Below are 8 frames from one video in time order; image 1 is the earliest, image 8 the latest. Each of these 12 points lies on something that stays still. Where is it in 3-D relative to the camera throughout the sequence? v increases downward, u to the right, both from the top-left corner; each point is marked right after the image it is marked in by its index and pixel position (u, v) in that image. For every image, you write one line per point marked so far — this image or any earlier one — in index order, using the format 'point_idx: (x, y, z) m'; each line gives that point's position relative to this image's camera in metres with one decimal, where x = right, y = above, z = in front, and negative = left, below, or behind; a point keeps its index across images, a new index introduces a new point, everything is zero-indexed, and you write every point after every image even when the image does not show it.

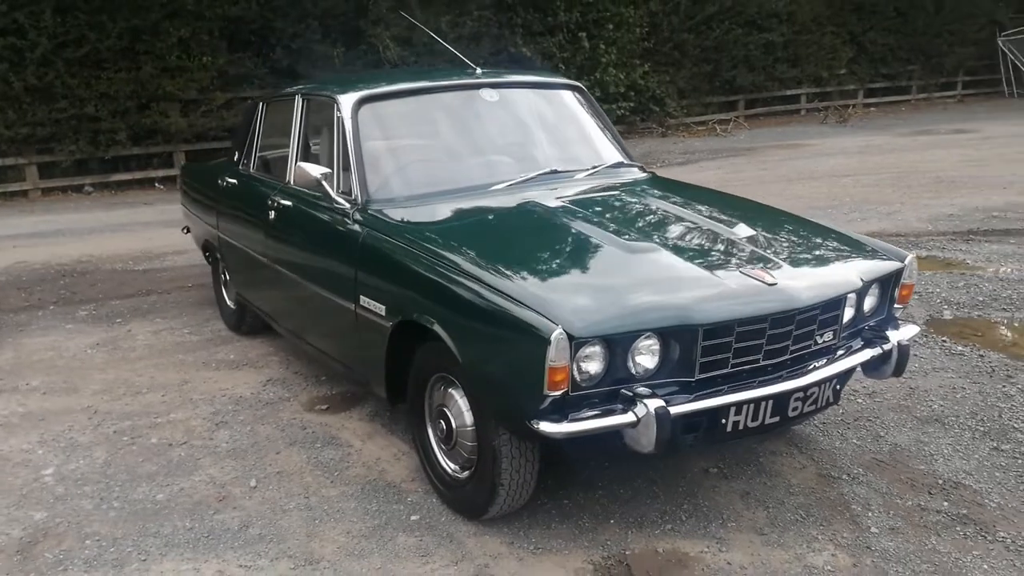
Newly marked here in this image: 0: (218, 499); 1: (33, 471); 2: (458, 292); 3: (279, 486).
0: (-1.1, -0.8, +3.7) m
1: (-2.0, -0.8, +4.0) m
2: (-0.3, 0.0, +3.4) m
3: (-0.9, -0.8, +3.8) m
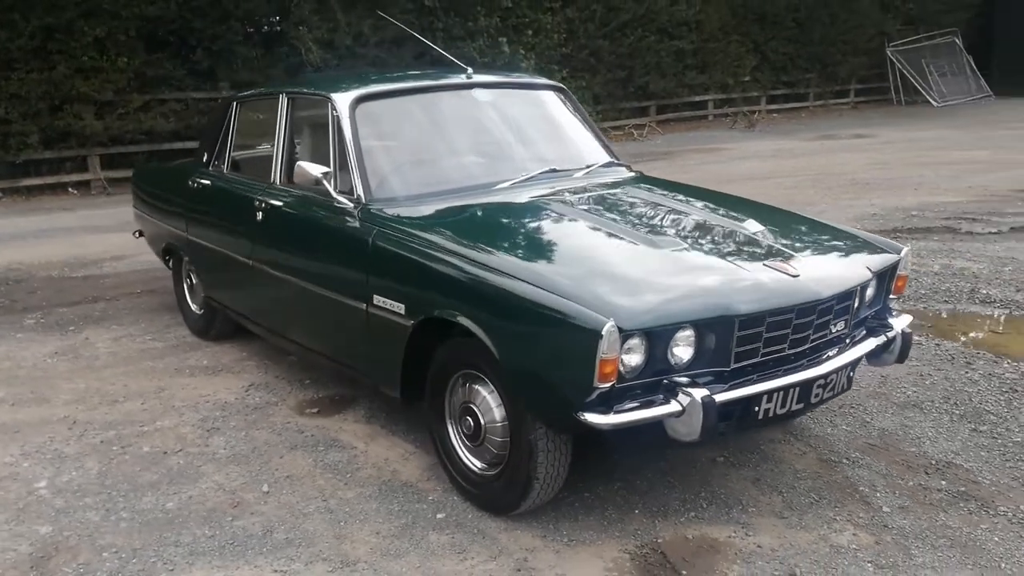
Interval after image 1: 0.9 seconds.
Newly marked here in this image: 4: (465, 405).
0: (-1.0, -0.8, +3.7) m
1: (-1.9, -0.8, +3.8) m
2: (-0.2, 0.0, +3.4) m
3: (-0.8, -0.8, +3.8) m
4: (-0.2, -0.4, +3.6) m
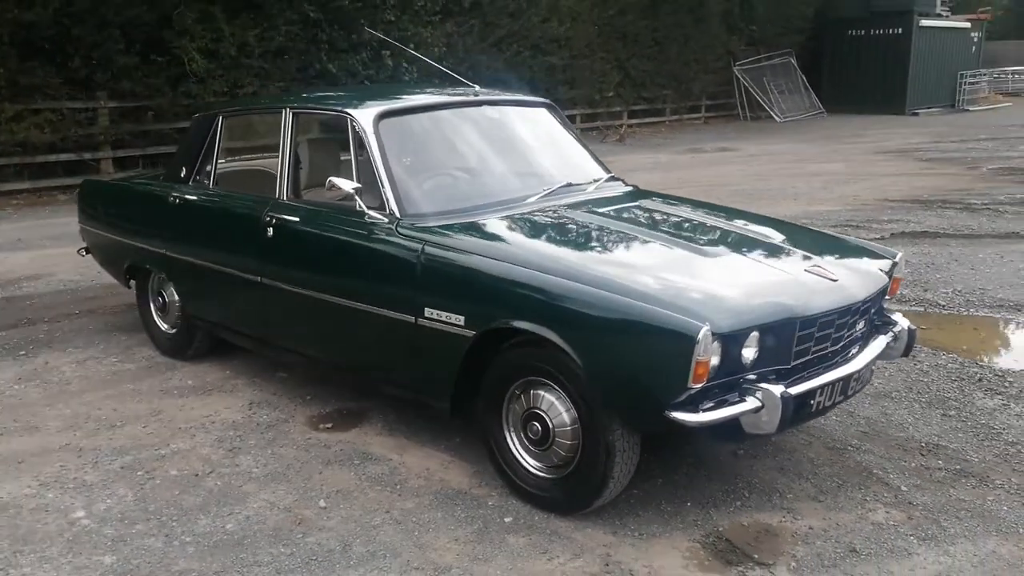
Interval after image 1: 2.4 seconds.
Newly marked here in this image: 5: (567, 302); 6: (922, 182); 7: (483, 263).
0: (-0.8, -0.9, +3.6) m
1: (-1.7, -0.9, +3.7) m
2: (+0.1, 0.0, +3.6) m
3: (-0.6, -0.8, +3.8) m
4: (+0.1, -0.5, +3.7) m
5: (+0.2, -0.1, +3.4) m
6: (+5.3, +1.4, +12.7) m
7: (-0.3, +0.1, +3.9) m
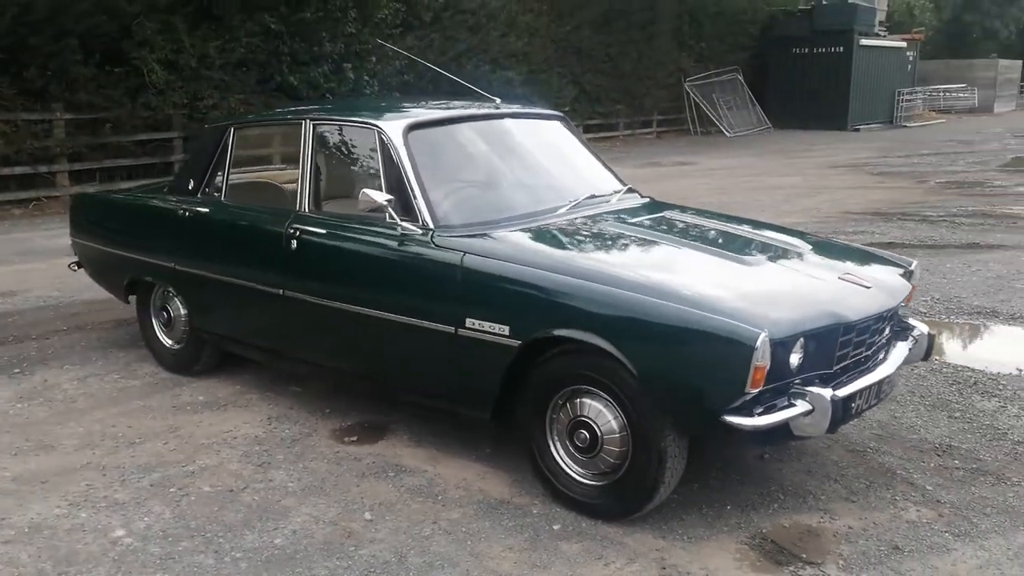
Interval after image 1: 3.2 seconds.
0: (-0.6, -0.9, +3.6) m
1: (-1.5, -0.9, +3.6) m
2: (+0.2, 0.0, +3.6) m
3: (-0.5, -0.9, +3.8) m
4: (+0.2, -0.5, +3.7) m
5: (+0.4, -0.1, +3.5) m
6: (+4.9, +1.2, +13.1) m
7: (-0.1, +0.1, +3.9) m
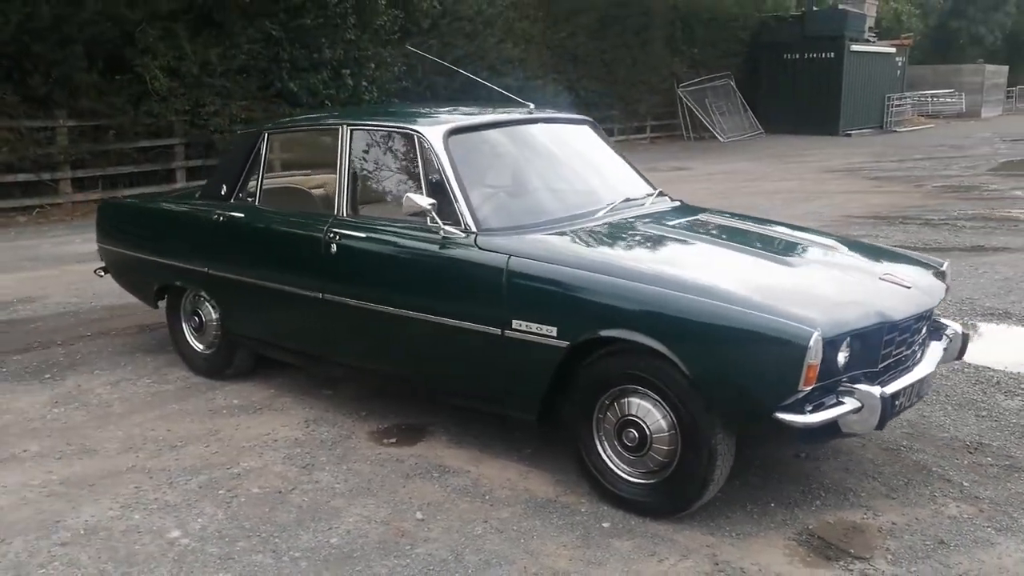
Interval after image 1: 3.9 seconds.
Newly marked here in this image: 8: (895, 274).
0: (-0.4, -0.9, +3.6) m
1: (-1.3, -0.9, +3.6) m
2: (+0.4, 0.0, +3.7) m
3: (-0.3, -0.9, +3.8) m
4: (+0.4, -0.5, +3.8) m
5: (+0.6, -0.1, +3.6) m
6: (+4.9, +1.2, +13.2) m
7: (+0.1, +0.1, +4.0) m
8: (+1.6, +0.1, +4.0) m
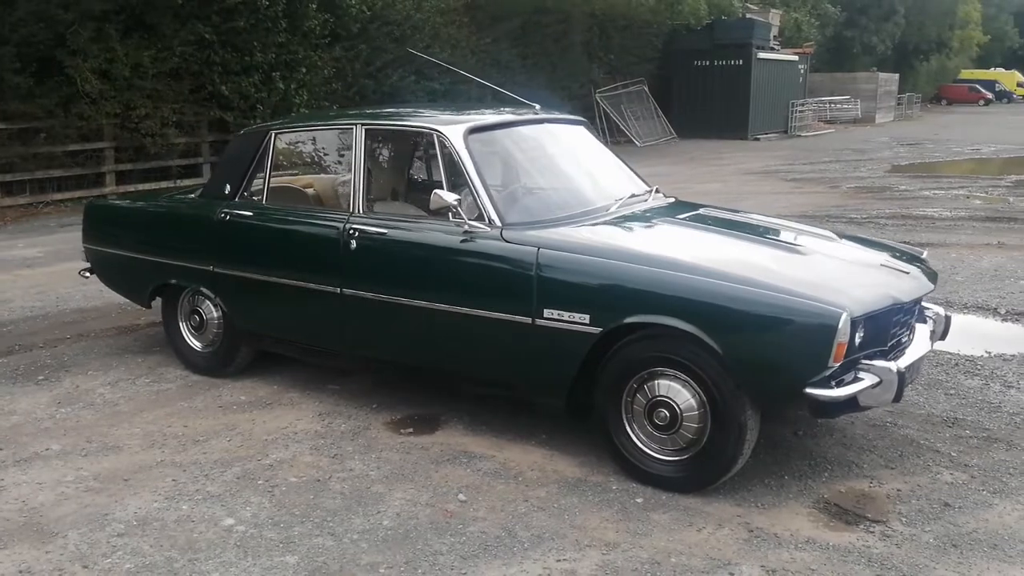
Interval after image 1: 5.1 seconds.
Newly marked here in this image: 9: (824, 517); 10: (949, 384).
0: (-0.3, -0.9, +3.8) m
1: (-1.1, -0.9, +3.7) m
2: (+0.6, 0.0, +3.9) m
3: (-0.1, -0.8, +4.0) m
4: (+0.6, -0.5, +4.0) m
5: (+0.7, 0.0, +3.8) m
6: (+4.1, +1.3, +13.9) m
7: (+0.2, +0.1, +4.2) m
8: (+1.7, +0.1, +4.4) m
9: (+1.2, -0.9, +3.9) m
10: (+2.5, -0.5, +5.6) m
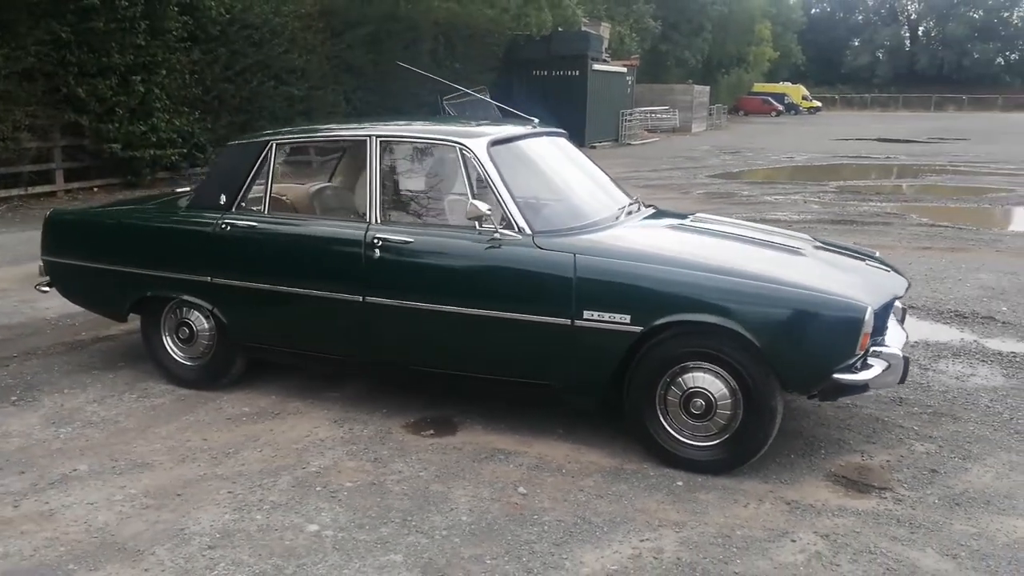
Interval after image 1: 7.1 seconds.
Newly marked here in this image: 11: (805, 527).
0: (0.0, -0.9, +4.0) m
1: (-0.8, -0.9, +3.7) m
2: (+0.8, 0.0, +4.3) m
3: (+0.1, -0.9, +4.2) m
4: (+0.8, -0.5, +4.4) m
5: (+1.0, 0.0, +4.2) m
6: (+2.2, +1.3, +14.8) m
7: (+0.4, +0.1, +4.4) m
8: (+1.8, +0.1, +5.0) m
9: (+1.5, -0.9, +4.4) m
10: (+2.4, -0.5, +6.3) m
11: (+1.2, -1.0, +3.9) m
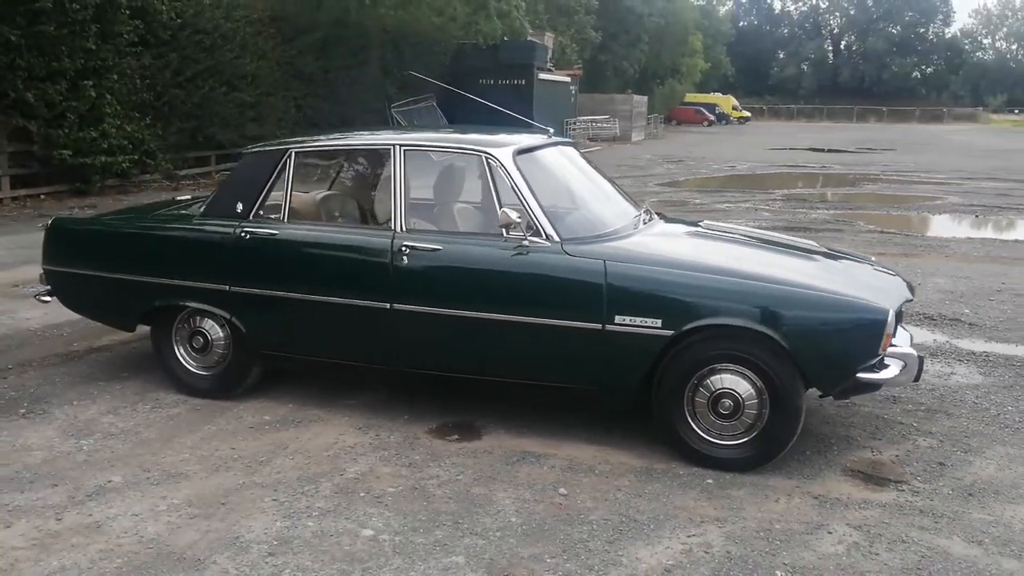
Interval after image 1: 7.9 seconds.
0: (+0.2, -0.9, +4.1) m
1: (-0.6, -0.9, +3.7) m
2: (+1.0, 0.0, +4.4) m
3: (+0.3, -0.9, +4.3) m
4: (+0.9, -0.5, +4.5) m
5: (+1.1, -0.1, +4.4) m
6: (+1.6, +1.1, +15.0) m
7: (+0.5, +0.1, +4.6) m
8: (+1.9, +0.1, +5.2) m
9: (+1.6, -0.9, +4.6) m
10: (+2.4, -0.5, +6.5) m
11: (+1.4, -1.0, +4.1) m
